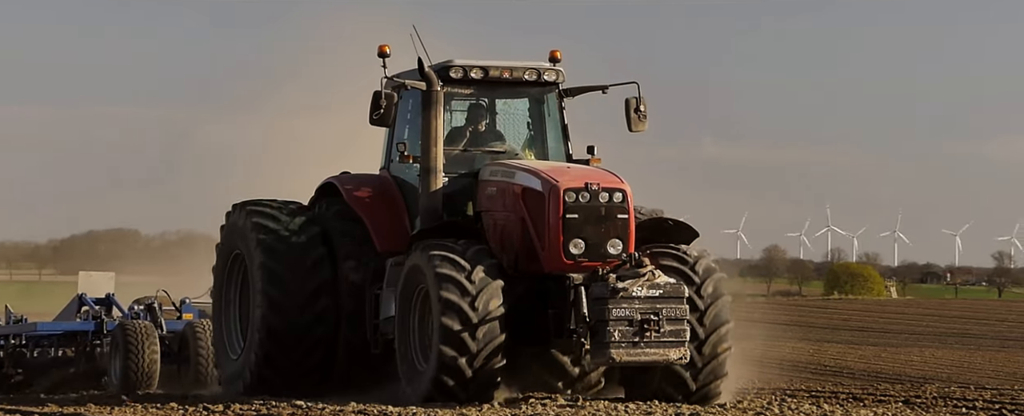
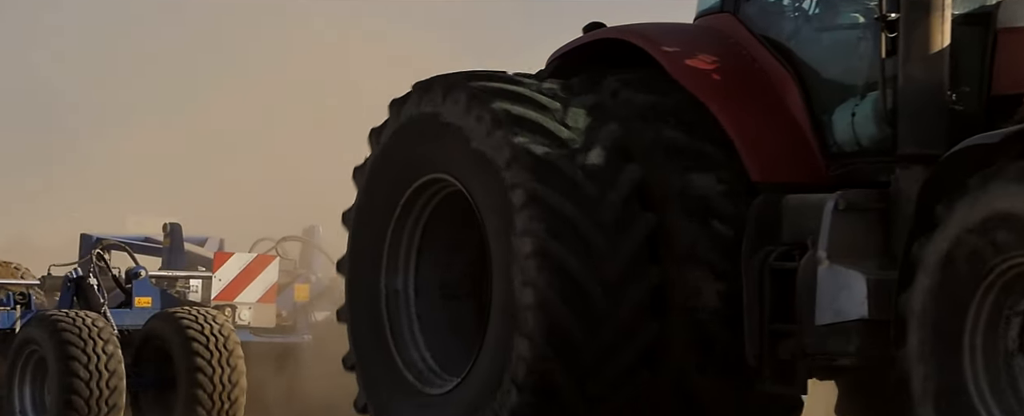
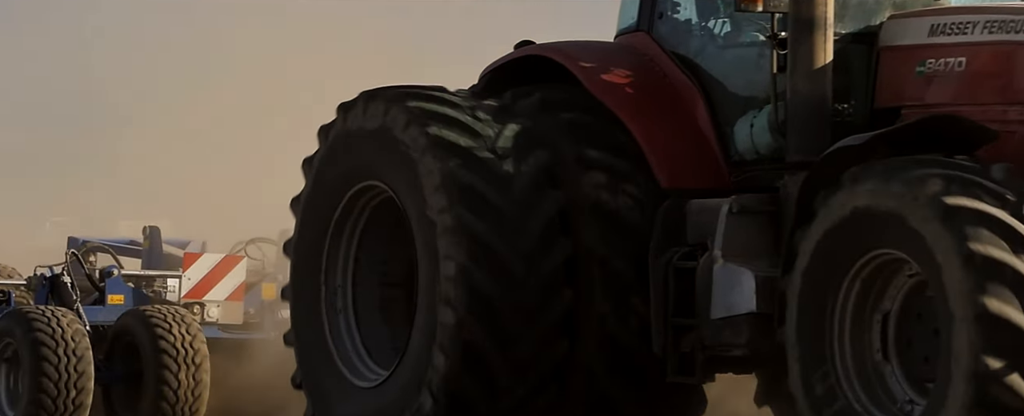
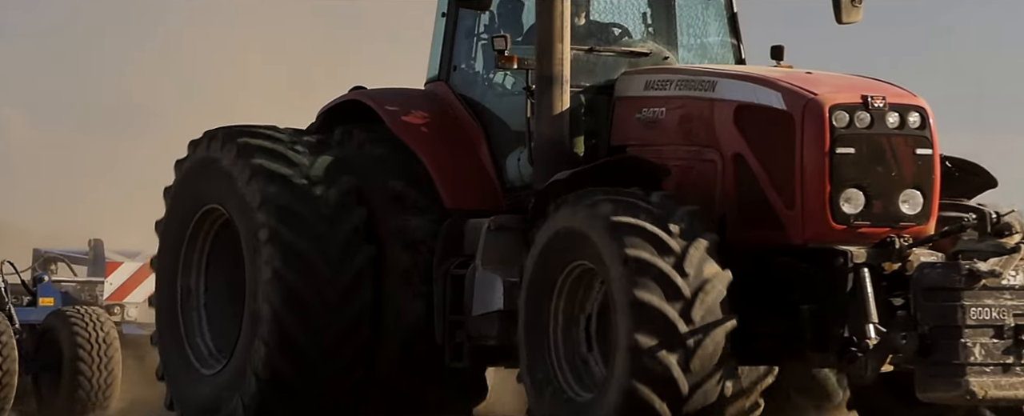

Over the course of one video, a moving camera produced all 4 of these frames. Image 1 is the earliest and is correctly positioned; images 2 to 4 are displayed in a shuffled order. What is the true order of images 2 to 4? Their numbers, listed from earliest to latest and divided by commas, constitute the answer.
4, 3, 2
